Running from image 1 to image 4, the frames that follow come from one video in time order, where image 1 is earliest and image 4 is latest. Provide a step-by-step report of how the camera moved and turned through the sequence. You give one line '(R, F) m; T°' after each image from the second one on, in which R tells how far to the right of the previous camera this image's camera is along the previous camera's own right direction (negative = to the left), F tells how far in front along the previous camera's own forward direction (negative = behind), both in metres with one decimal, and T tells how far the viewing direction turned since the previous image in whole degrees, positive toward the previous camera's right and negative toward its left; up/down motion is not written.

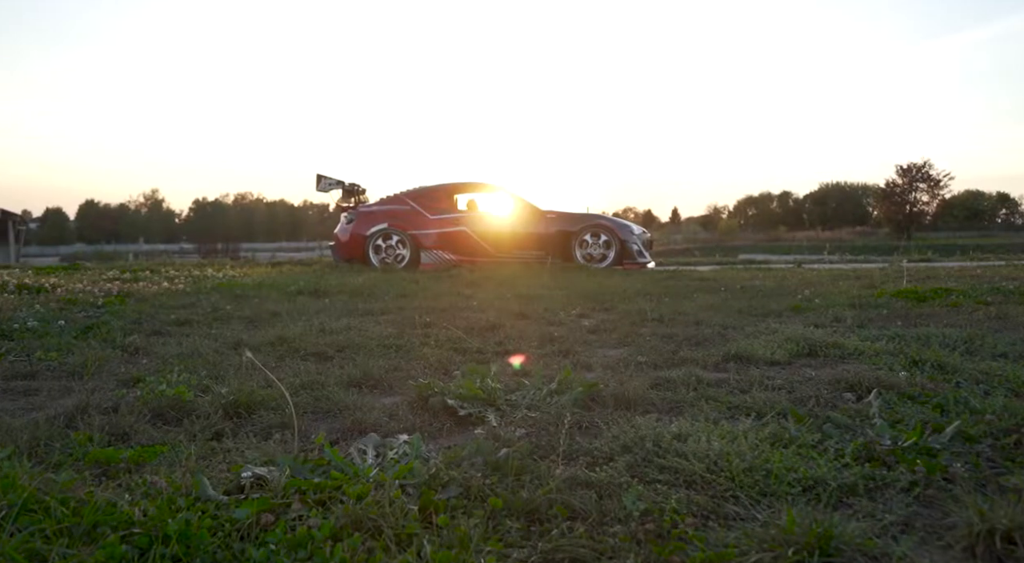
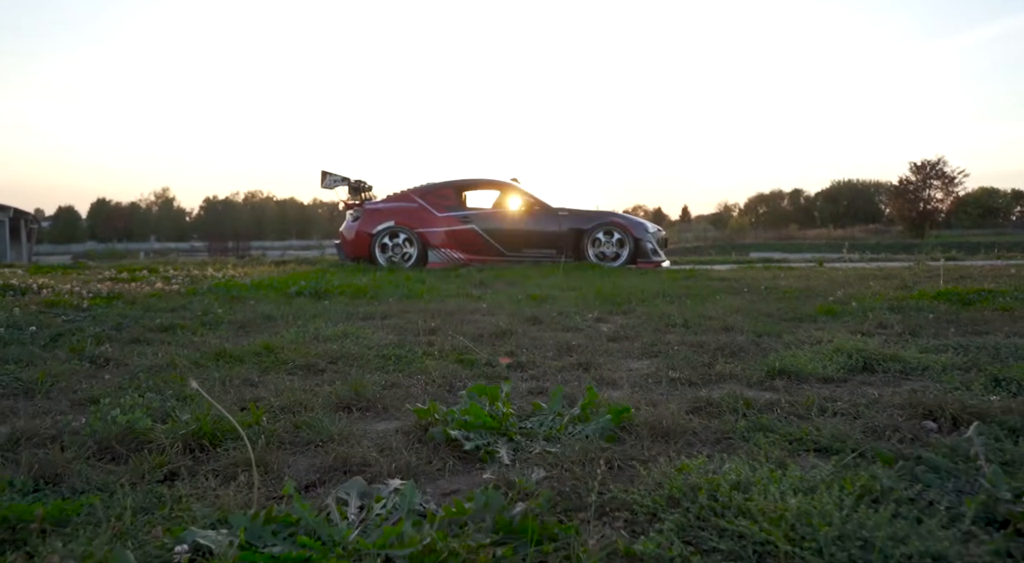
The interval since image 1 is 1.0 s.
(0.0, +0.4) m; -1°
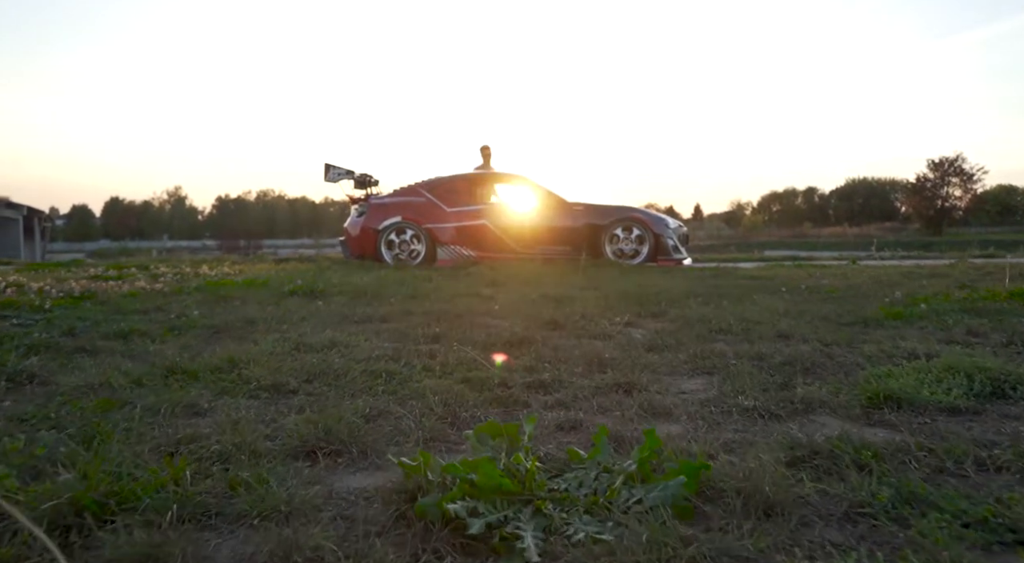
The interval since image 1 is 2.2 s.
(0.0, +0.7) m; -1°
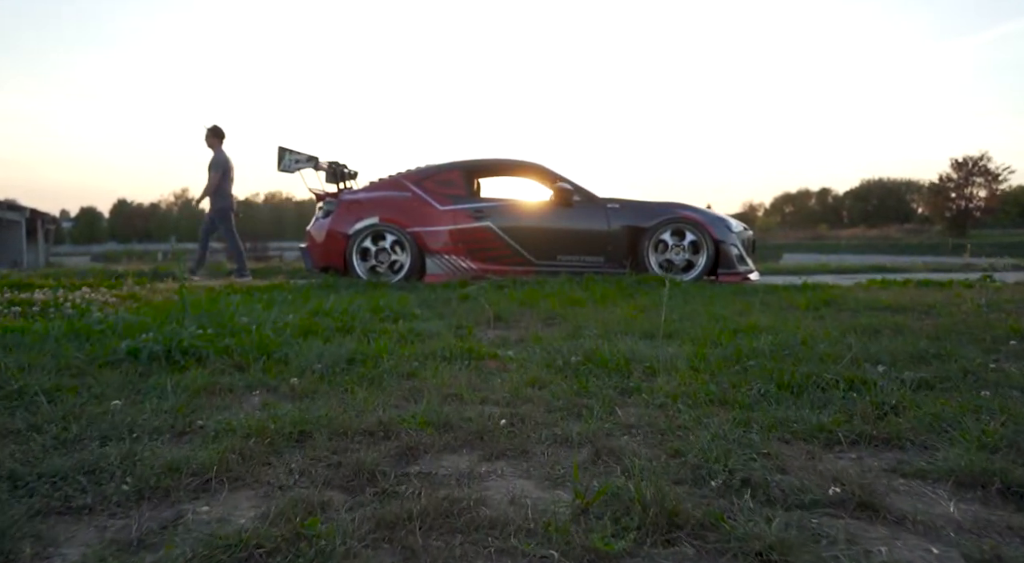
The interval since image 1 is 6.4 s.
(-0.1, +3.4) m; -1°
